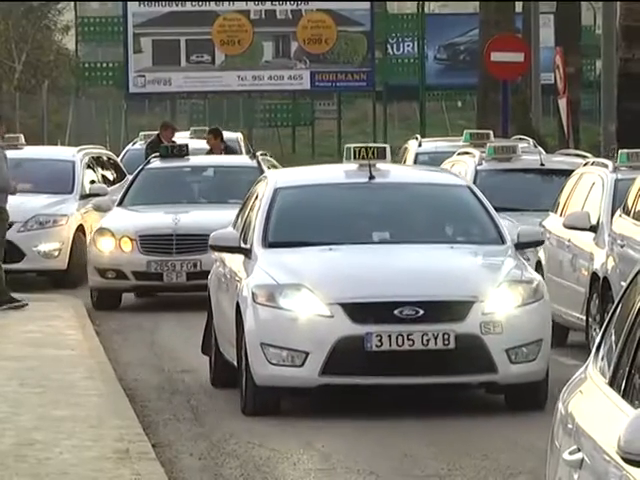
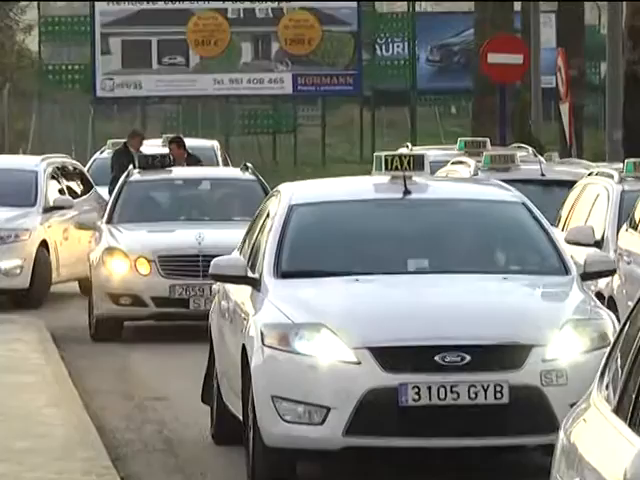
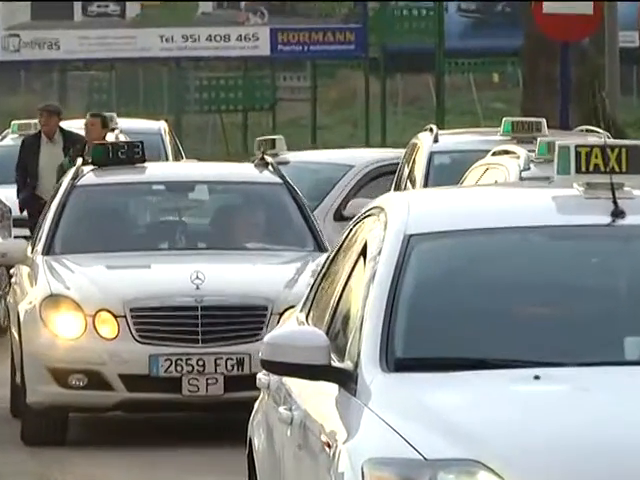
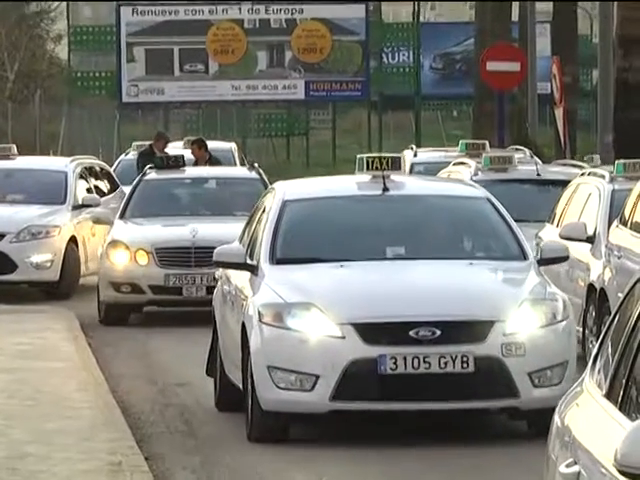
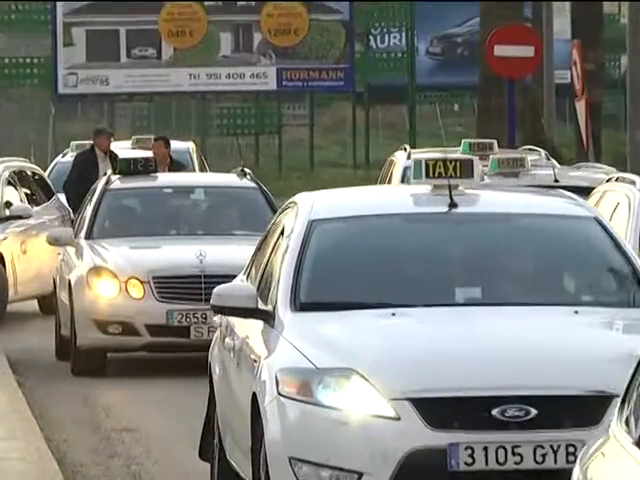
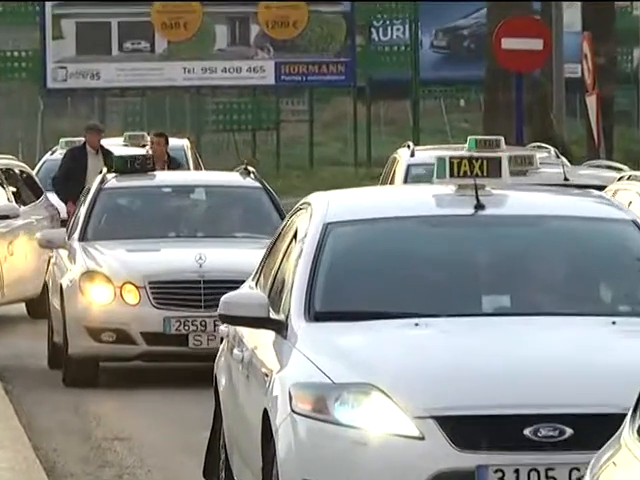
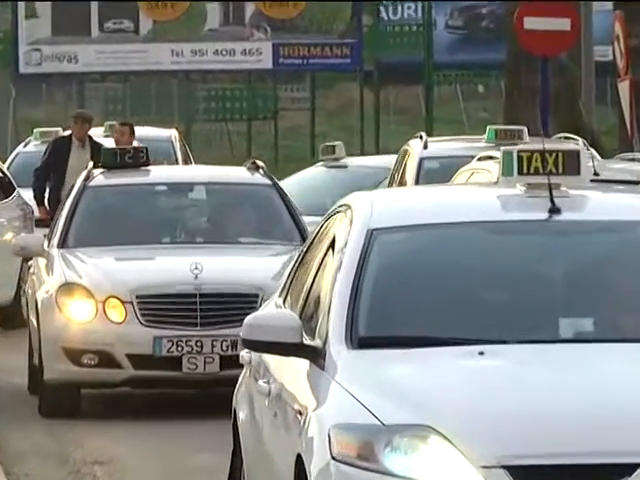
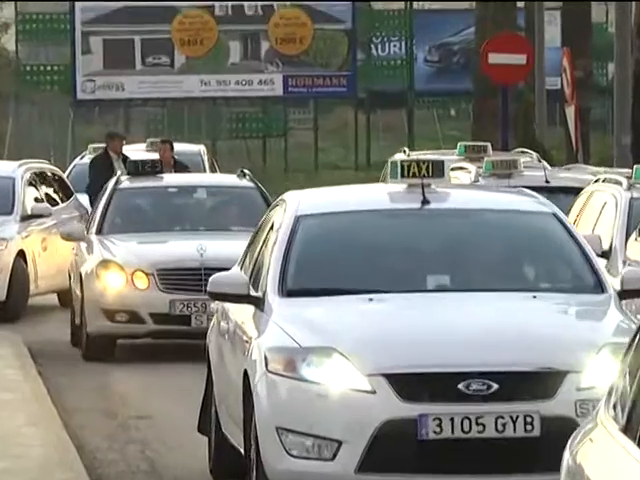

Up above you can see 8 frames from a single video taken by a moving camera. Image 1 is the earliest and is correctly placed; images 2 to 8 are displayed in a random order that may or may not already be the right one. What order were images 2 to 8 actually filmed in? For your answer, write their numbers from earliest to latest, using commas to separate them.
4, 2, 8, 5, 6, 7, 3
